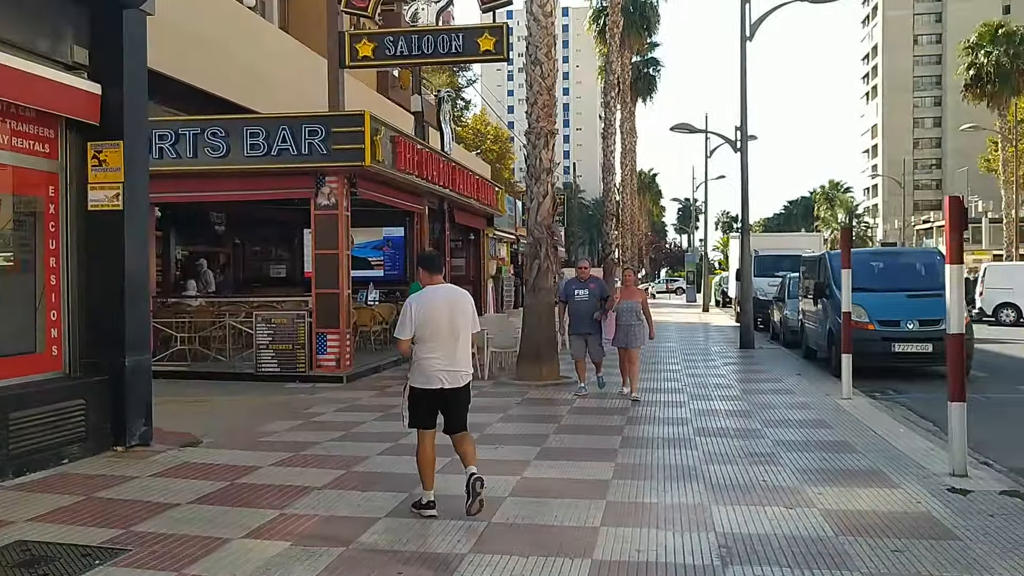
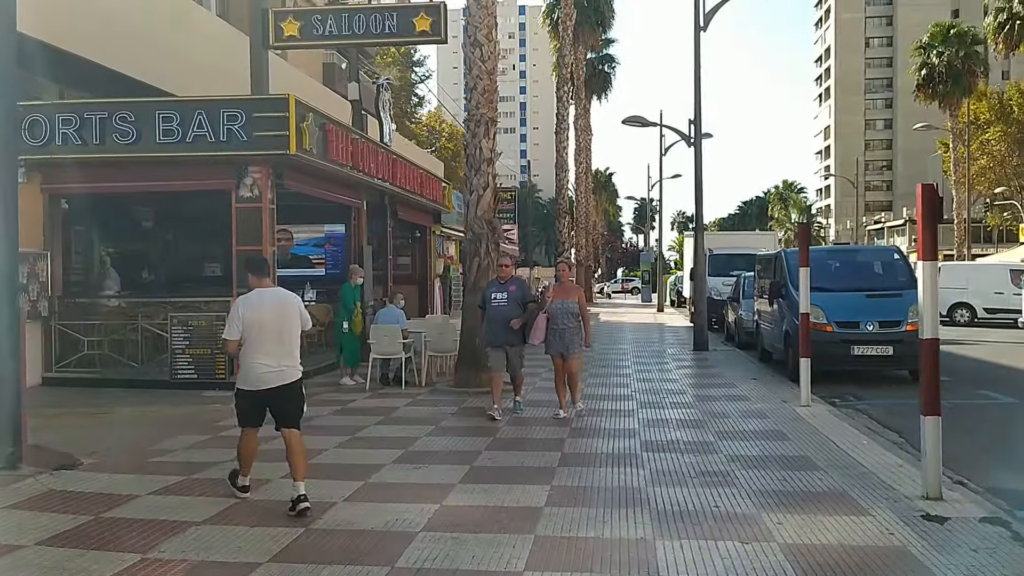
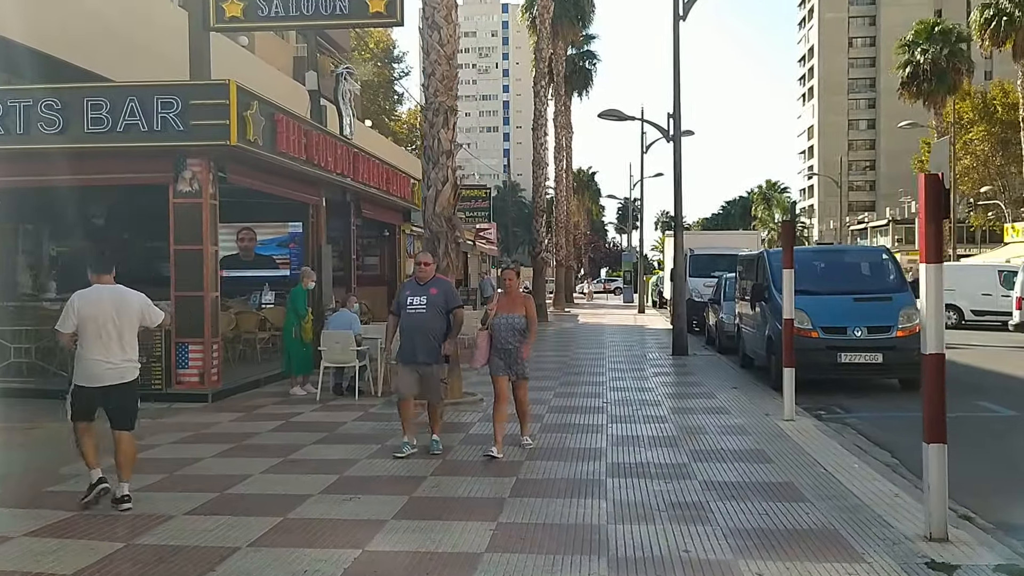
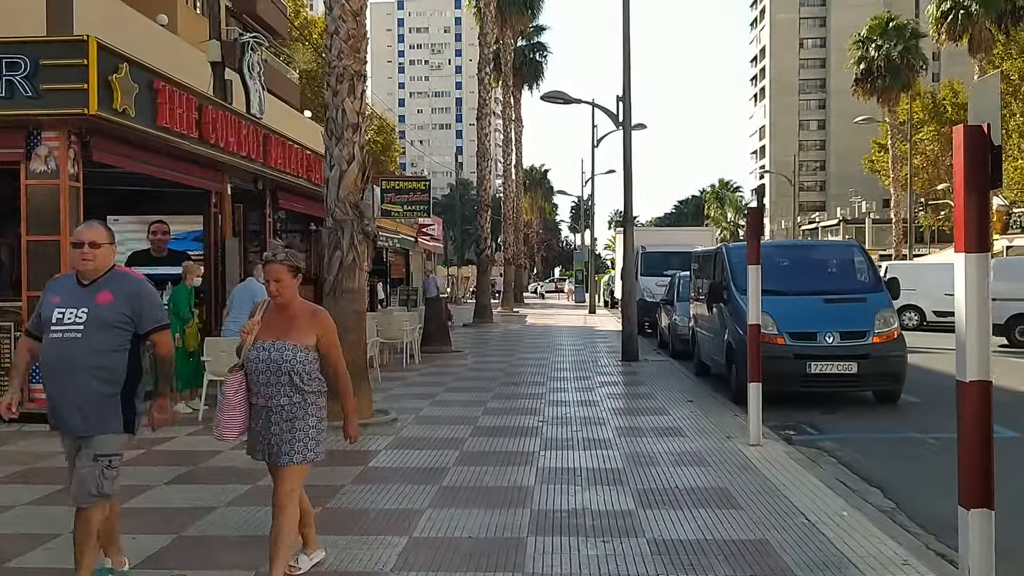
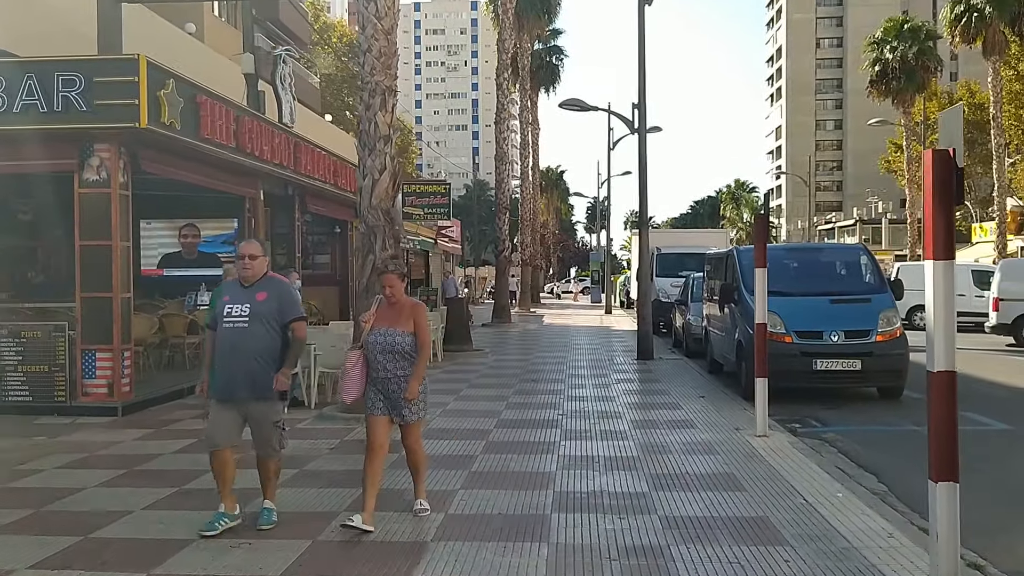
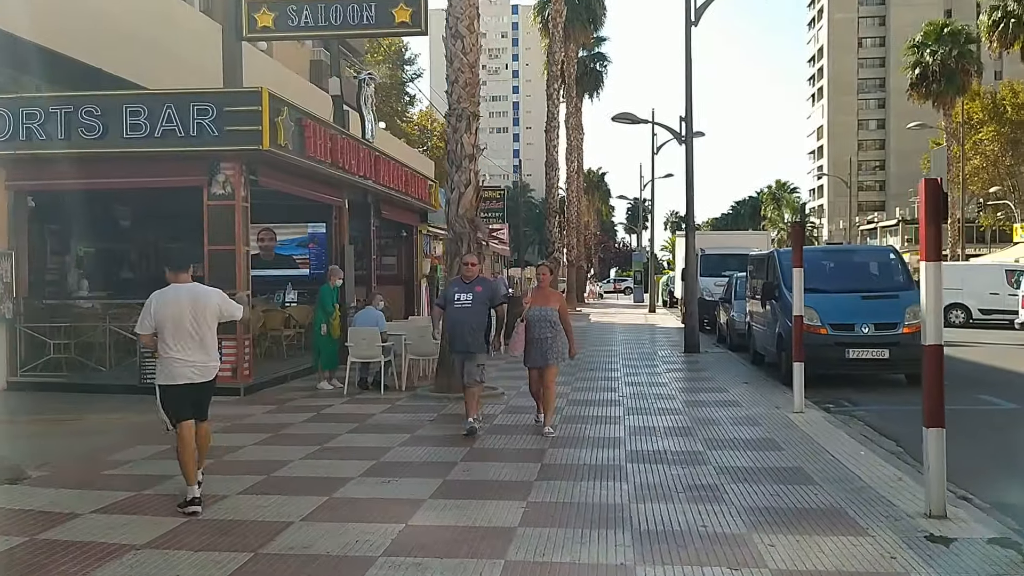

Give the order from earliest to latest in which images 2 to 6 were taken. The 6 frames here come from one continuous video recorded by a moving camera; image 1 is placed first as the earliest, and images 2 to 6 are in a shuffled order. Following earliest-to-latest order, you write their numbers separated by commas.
2, 6, 3, 5, 4
